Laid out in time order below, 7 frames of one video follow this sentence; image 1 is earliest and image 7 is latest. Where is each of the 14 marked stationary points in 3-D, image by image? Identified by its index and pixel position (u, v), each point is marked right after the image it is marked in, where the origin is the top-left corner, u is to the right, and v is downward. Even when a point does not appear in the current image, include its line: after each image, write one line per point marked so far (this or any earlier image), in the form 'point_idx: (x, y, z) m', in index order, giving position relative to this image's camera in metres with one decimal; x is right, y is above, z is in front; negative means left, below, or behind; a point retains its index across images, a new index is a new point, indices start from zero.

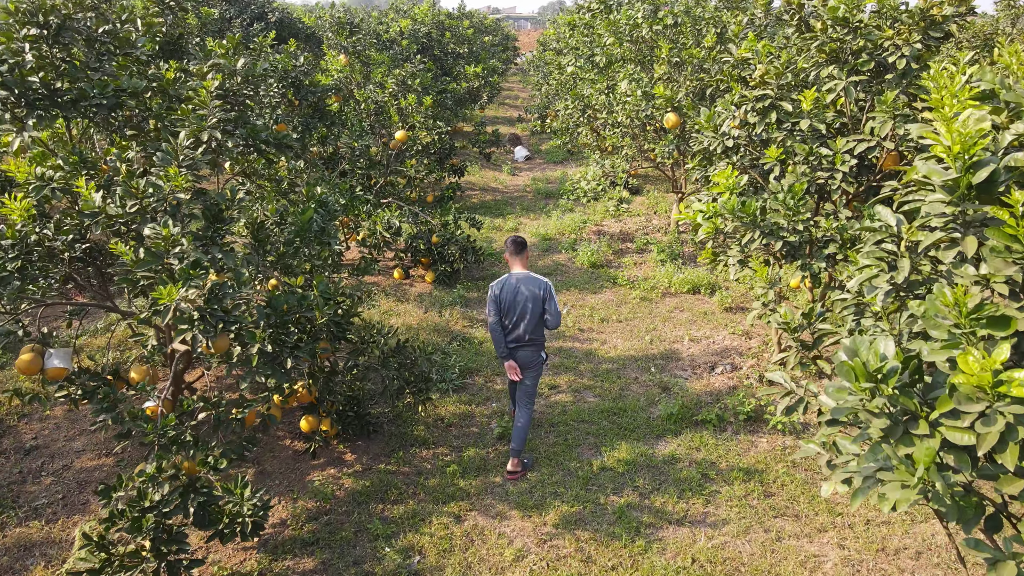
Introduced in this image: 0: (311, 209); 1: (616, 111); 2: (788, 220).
0: (-0.9, +0.3, +3.2) m
1: (+0.9, +1.5, +6.3) m
2: (+1.2, +0.3, +3.2) m
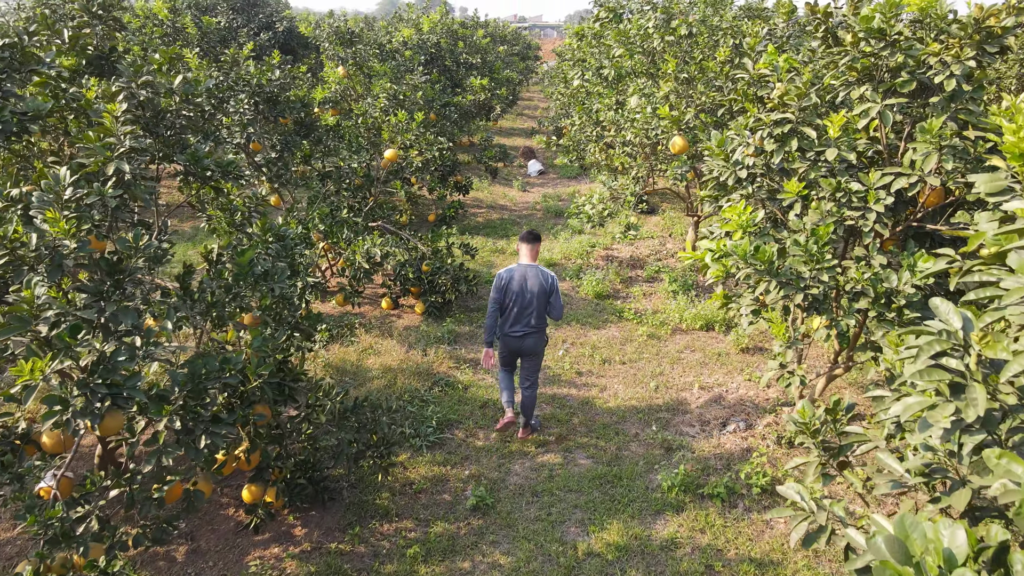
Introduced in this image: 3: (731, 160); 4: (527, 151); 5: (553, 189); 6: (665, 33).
0: (-1.0, +0.1, +2.8) m
1: (+0.9, +1.3, +5.9) m
2: (+1.1, +0.1, +2.7) m
3: (+0.9, +0.5, +3.1) m
4: (+0.2, +2.2, +11.8) m
5: (+0.6, +1.3, +9.8) m
6: (+1.1, +1.8, +5.3) m
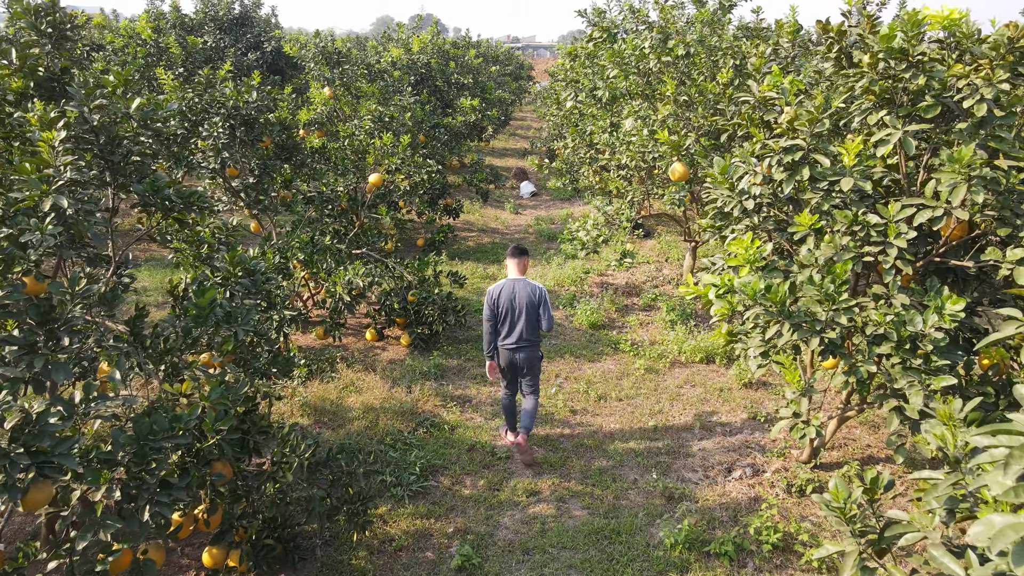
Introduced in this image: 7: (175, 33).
0: (-1.0, 0.0, +2.5) m
1: (+0.8, +1.0, +5.6) m
2: (+1.0, -0.1, +2.5) m
3: (+0.9, +0.4, +2.9) m
4: (+0.1, +1.8, +11.6) m
5: (+0.4, +1.0, +9.6) m
6: (+1.0, +1.6, +5.1) m
7: (-4.4, +3.3, +9.6) m
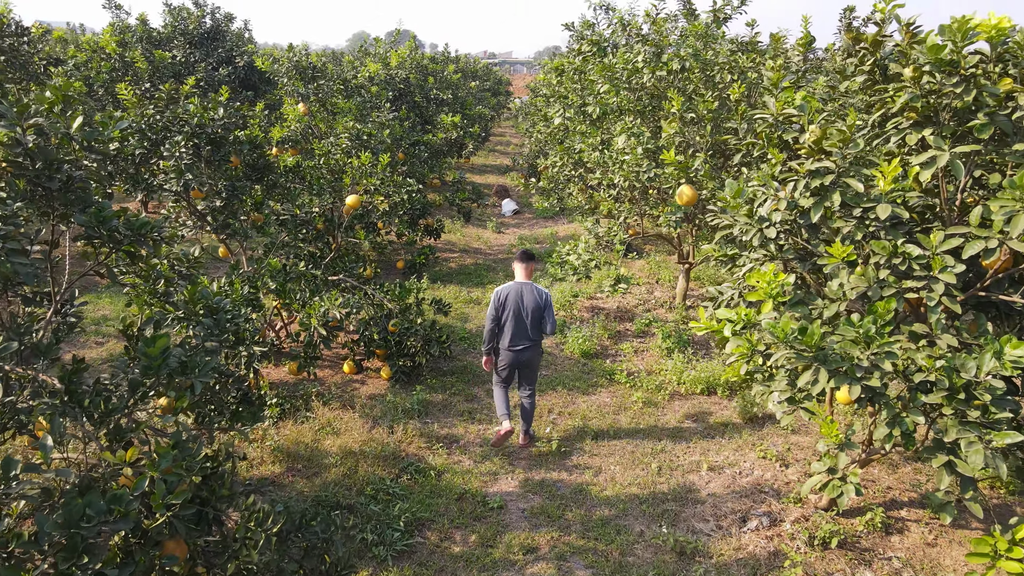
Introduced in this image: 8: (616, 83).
0: (-1.0, -0.1, +2.2) m
1: (+0.7, +0.9, +5.4) m
2: (+1.0, -0.2, +2.2) m
3: (+0.9, +0.3, +2.6) m
4: (-0.2, +1.5, +11.3) m
5: (+0.2, +0.7, +9.3) m
6: (+0.9, +1.4, +4.8) m
7: (-4.6, +3.0, +9.2) m
8: (+0.7, +1.4, +5.1) m
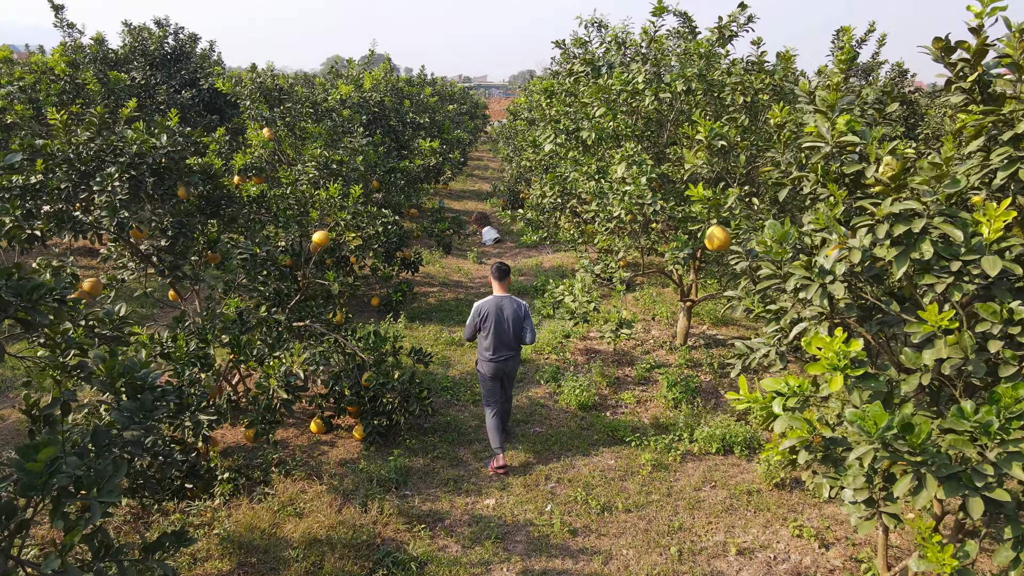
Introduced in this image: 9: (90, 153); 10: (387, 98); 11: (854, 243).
0: (-1.0, -0.3, +1.6) m
1: (+0.6, +0.6, +4.9) m
2: (+1.1, -0.4, +1.7) m
3: (+0.9, +0.1, +2.1) m
4: (-0.5, +1.0, +10.8) m
5: (0.0, +0.3, +8.8) m
6: (+0.9, +1.2, +4.4) m
7: (-4.8, +2.5, +8.6) m
8: (+0.6, +1.1, +4.7) m
9: (-2.0, +0.6, +3.5) m
10: (-1.5, +2.3, +8.9) m
11: (+0.9, +0.1, +2.0) m
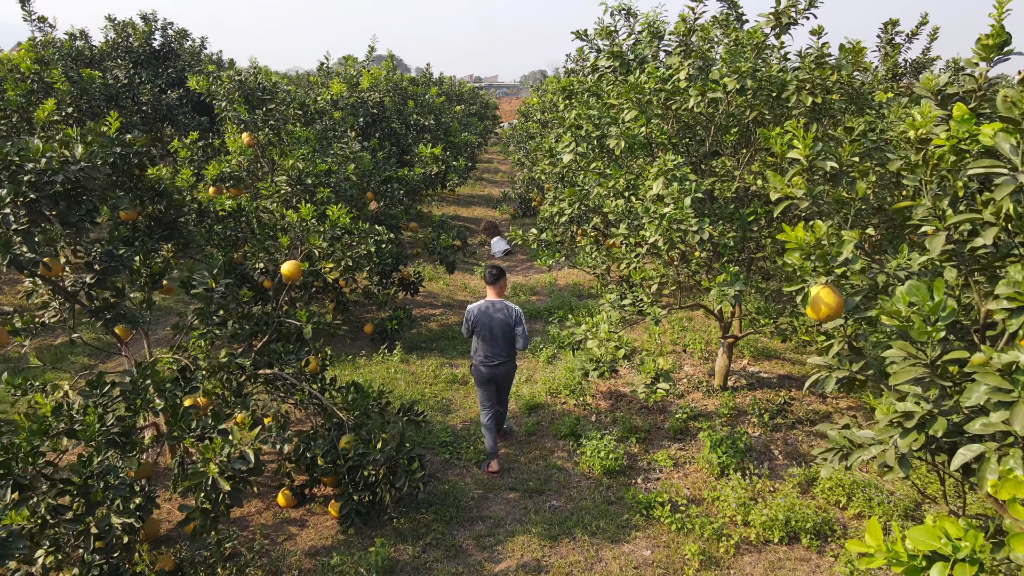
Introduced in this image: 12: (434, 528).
0: (-1.0, -0.5, +0.8) m
1: (+0.7, +0.4, +4.1) m
2: (+1.1, -0.6, +0.8) m
3: (+0.9, -0.2, +1.3) m
4: (-0.3, +0.8, +10.0) m
5: (+0.1, +0.1, +8.0) m
6: (+0.9, +1.0, +3.6) m
7: (-4.7, +2.4, +7.9) m
8: (+0.7, +0.9, +3.9) m
9: (-1.9, +0.4, +2.7) m
10: (-1.4, +2.1, +8.1) m
11: (+0.9, -0.1, +1.2) m
12: (-0.4, -1.1, +3.4) m
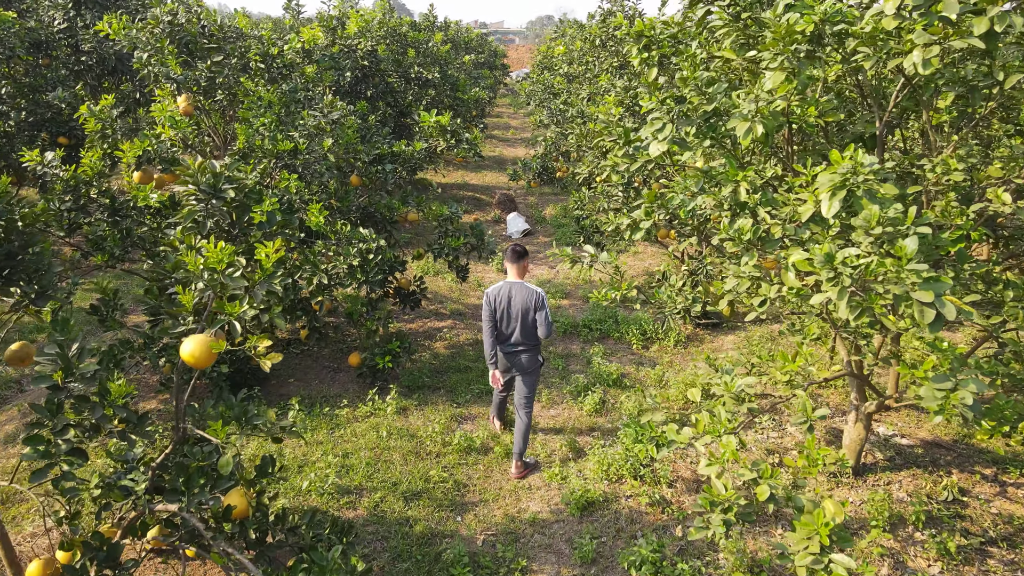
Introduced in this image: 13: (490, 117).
0: (-0.8, -1.0, -0.6) m
1: (+0.9, +0.1, +2.5) m
2: (+1.3, -1.0, -0.6) m
3: (+1.1, -0.6, -0.2) m
4: (-0.1, +1.0, +8.4) m
5: (+0.4, +0.1, +6.4) m
6: (+1.1, +0.7, +2.0) m
7: (-4.5, +2.4, +6.2) m
8: (+0.9, +0.7, +2.3) m
9: (-1.8, +0.1, +1.2) m
10: (-1.2, +2.1, +6.4) m
11: (+1.1, -0.5, -0.3) m
12: (-0.2, -1.4, +2.0) m
13: (-0.5, +3.9, +16.9) m
